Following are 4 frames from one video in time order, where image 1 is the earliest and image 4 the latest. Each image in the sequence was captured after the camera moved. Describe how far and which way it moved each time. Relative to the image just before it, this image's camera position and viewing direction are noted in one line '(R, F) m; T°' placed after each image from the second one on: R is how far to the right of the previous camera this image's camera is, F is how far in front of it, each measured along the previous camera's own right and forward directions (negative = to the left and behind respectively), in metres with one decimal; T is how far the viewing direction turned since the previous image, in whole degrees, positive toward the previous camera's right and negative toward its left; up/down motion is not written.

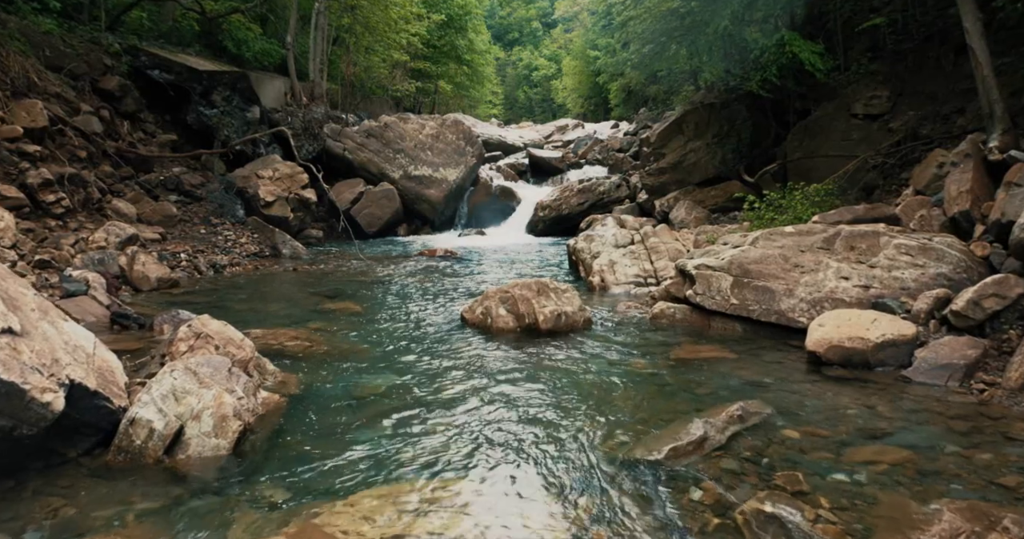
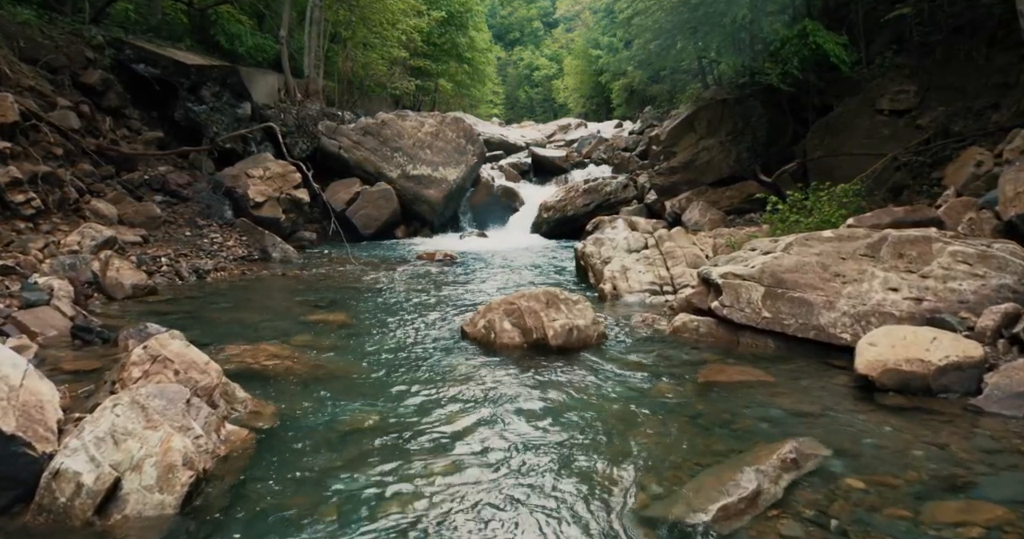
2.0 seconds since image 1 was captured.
(-0.1, +0.8) m; 0°
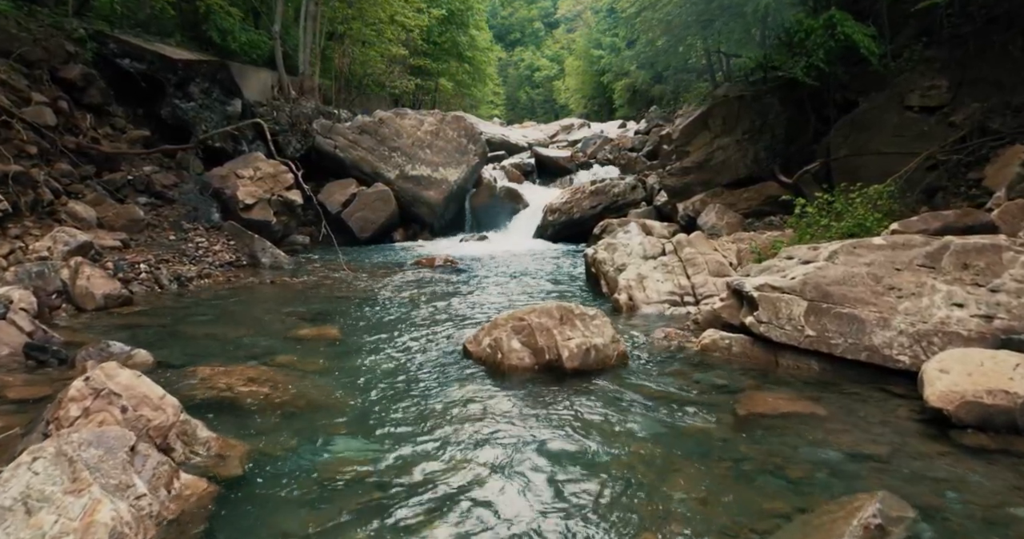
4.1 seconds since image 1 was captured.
(-0.1, +0.8) m; 0°
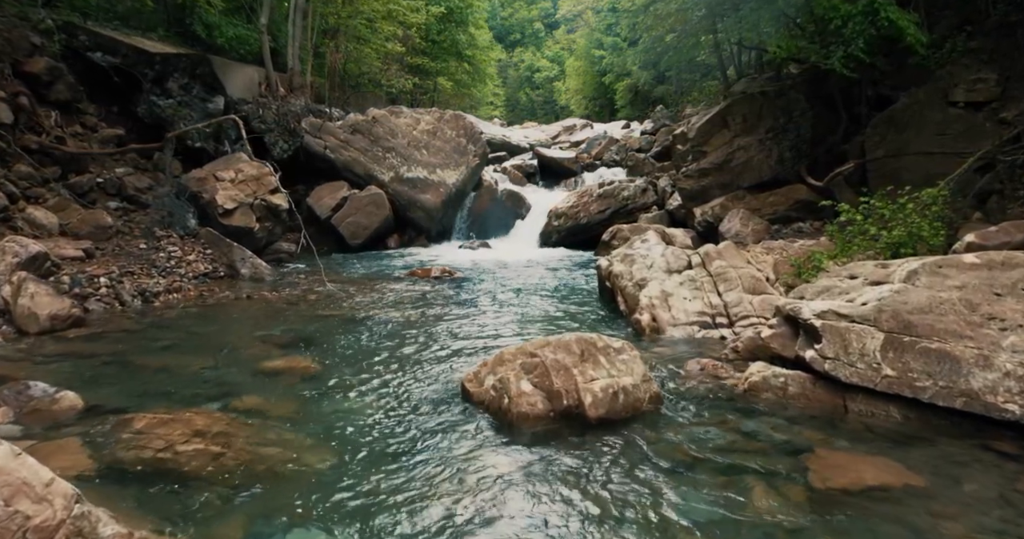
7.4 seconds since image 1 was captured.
(-0.1, +1.2) m; 0°
